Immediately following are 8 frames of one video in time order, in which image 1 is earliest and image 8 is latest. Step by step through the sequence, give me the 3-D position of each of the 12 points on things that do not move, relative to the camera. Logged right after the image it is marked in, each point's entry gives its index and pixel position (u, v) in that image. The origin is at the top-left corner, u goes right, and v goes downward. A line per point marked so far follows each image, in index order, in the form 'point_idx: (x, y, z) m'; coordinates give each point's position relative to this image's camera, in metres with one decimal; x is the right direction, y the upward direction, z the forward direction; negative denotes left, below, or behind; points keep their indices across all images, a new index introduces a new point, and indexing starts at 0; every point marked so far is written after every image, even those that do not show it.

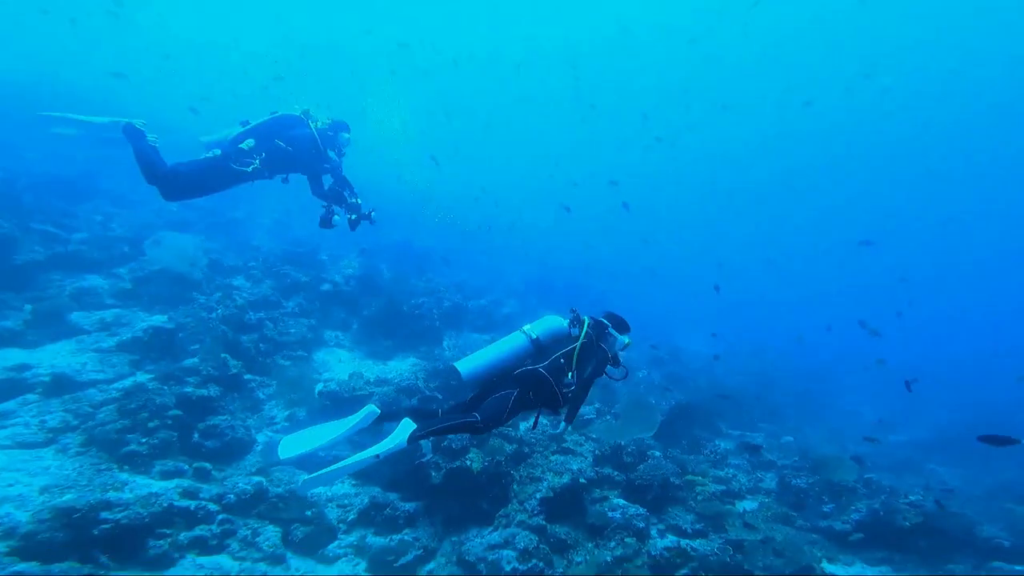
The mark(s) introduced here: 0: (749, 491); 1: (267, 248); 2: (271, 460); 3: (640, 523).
0: (+4.5, -3.9, +8.7) m
1: (-8.3, +1.3, +15.7) m
2: (-3.4, -2.5, +6.5) m
3: (+1.9, -3.4, +6.7) m
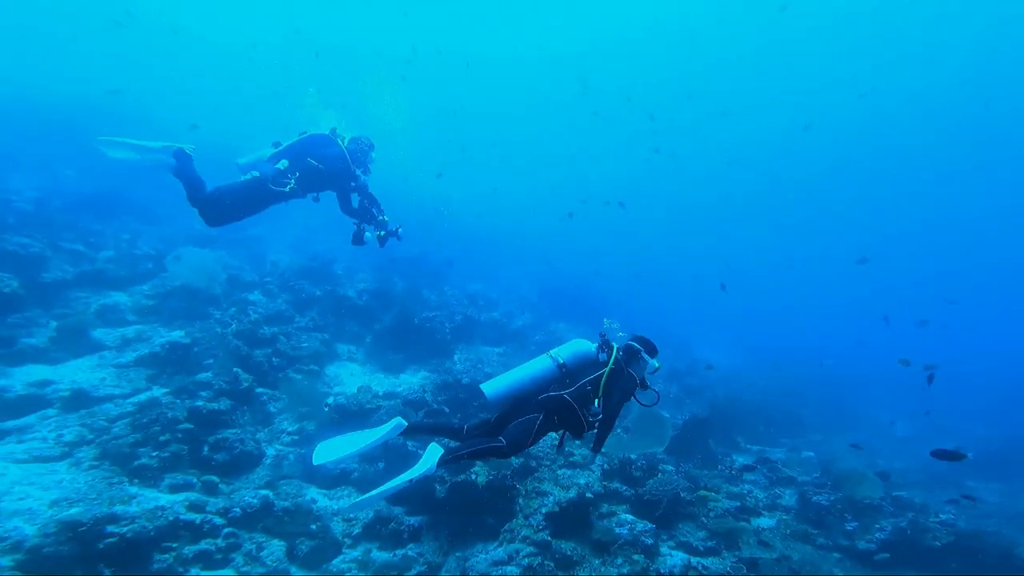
0: (+4.7, -4.0, +8.5) m
1: (-8.0, +0.8, +16.0) m
2: (-3.3, -2.7, +6.6) m
3: (+2.0, -3.6, +6.6) m
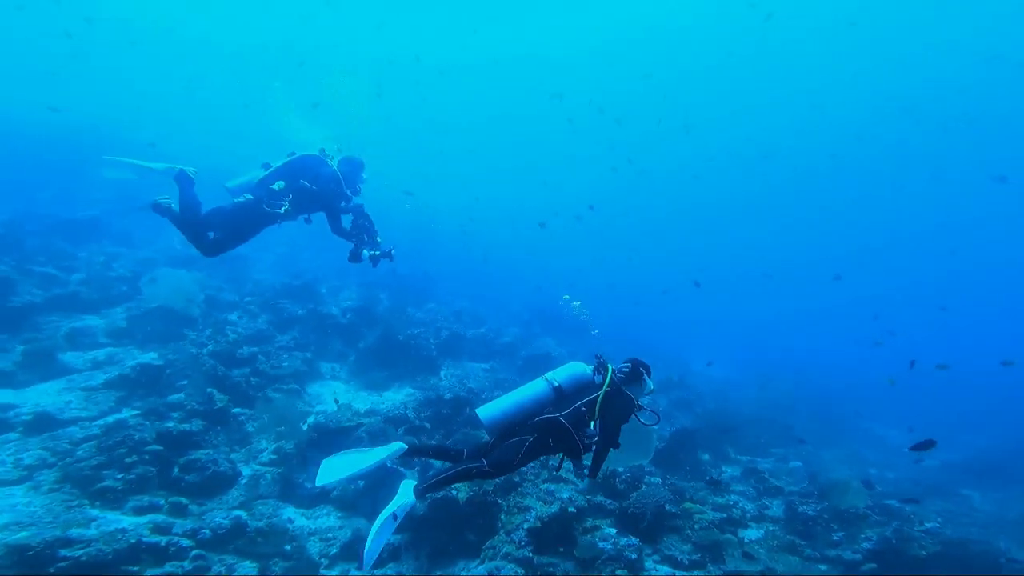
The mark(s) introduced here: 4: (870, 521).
0: (+4.4, -4.2, +8.4) m
1: (-8.4, +0.2, +15.9) m
2: (-3.6, -2.9, +6.5) m
3: (+1.7, -3.7, +6.5) m
4: (+6.2, -4.0, +7.9) m
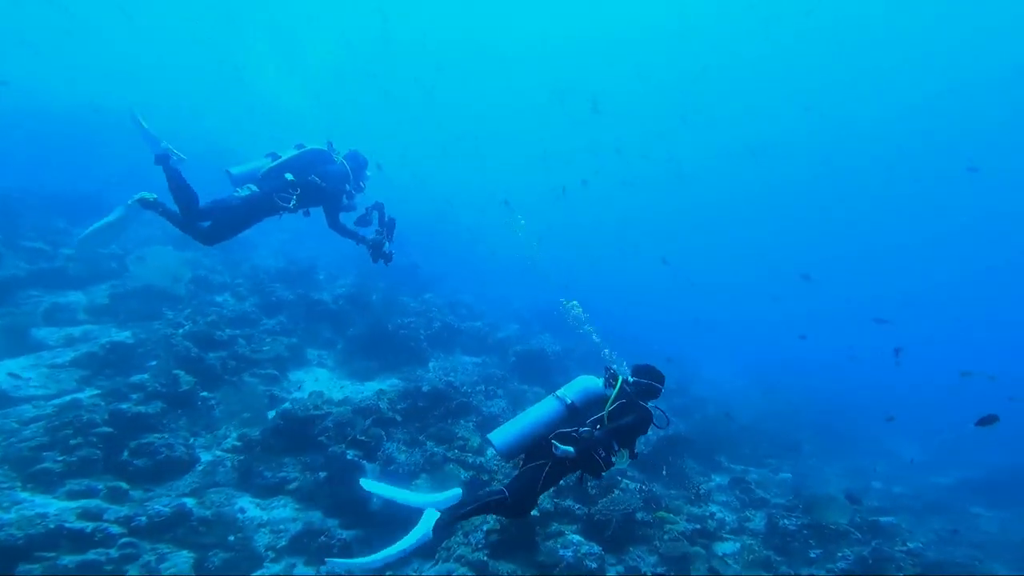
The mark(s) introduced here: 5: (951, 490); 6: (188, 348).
0: (+3.8, -4.3, +8.0) m
1: (-8.6, +0.7, +15.9) m
2: (-4.2, -2.7, +6.4) m
3: (+1.1, -3.7, +6.2) m
4: (+5.6, -4.1, +7.5) m
5: (+14.9, -6.9, +15.7) m
6: (-5.8, -1.1, +8.3) m
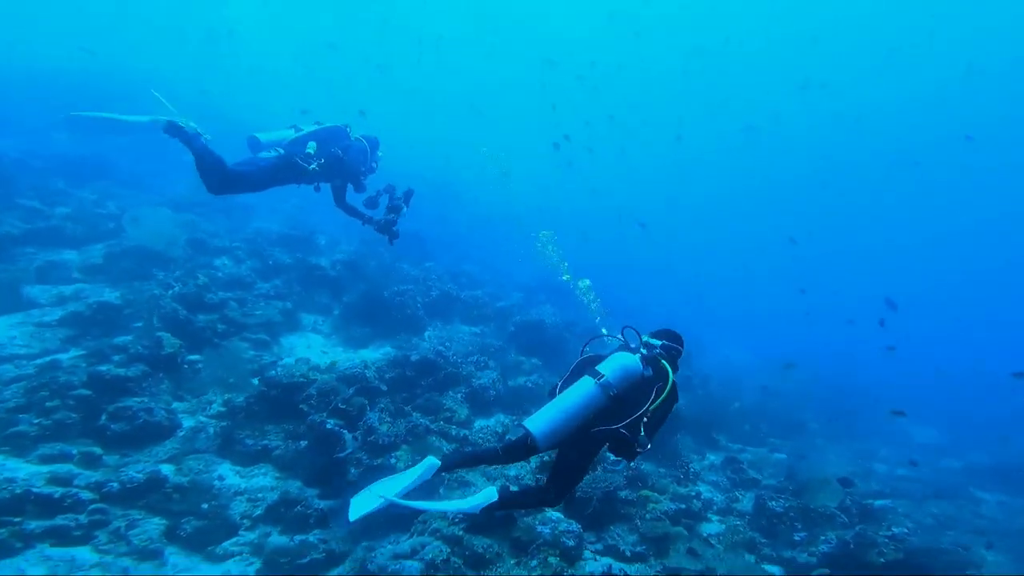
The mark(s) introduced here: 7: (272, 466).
0: (+3.5, -3.9, +7.9) m
1: (-8.5, +2.0, +15.8) m
2: (-4.5, -2.2, +6.4) m
3: (+0.8, -3.4, +6.2) m
4: (+5.3, -3.8, +7.4) m
5: (+14.8, -6.2, +15.5) m
6: (-6.0, -0.4, +8.2) m
7: (-3.5, -2.6, +6.8) m
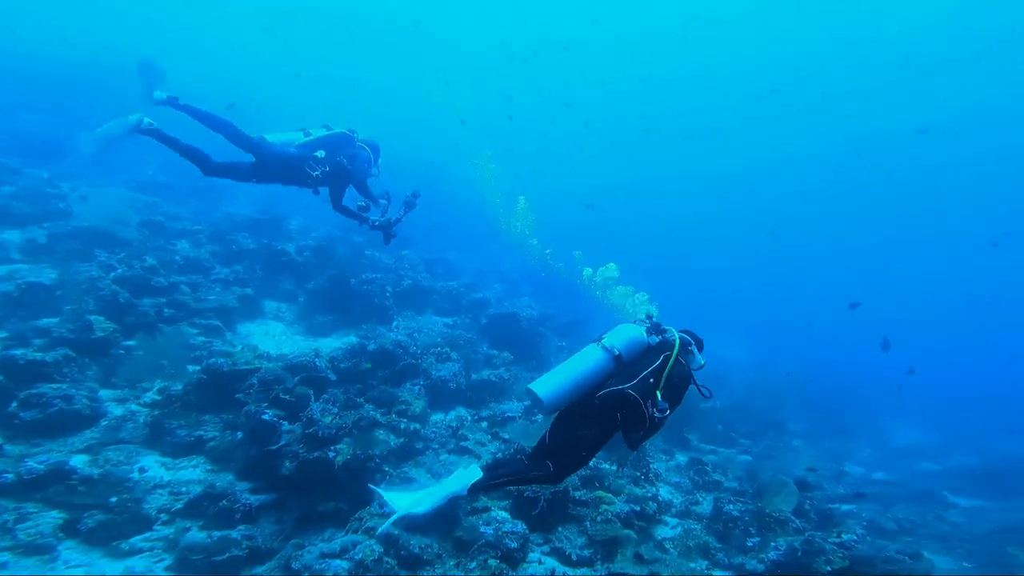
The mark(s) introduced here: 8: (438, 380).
0: (+2.7, -3.8, +7.7) m
1: (-9.3, +2.5, +15.3) m
2: (-5.3, -2.0, +6.0) m
3: (0.0, -3.3, +5.9) m
4: (+4.5, -3.7, +7.1) m
5: (+13.8, -6.3, +15.4) m
6: (-6.7, -0.1, +7.8) m
7: (-4.3, -2.4, +6.4) m
8: (-1.5, -1.9, +9.4) m
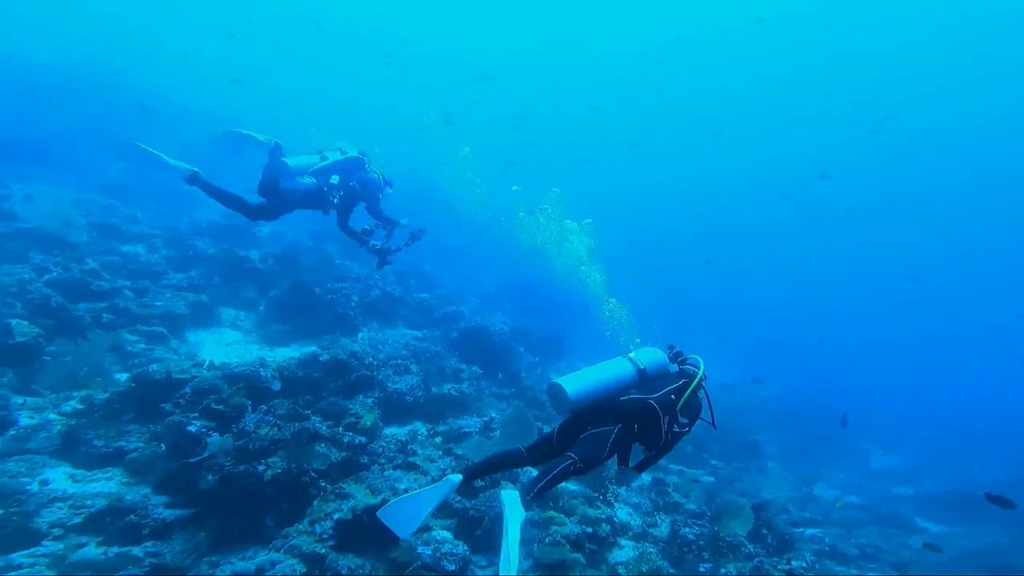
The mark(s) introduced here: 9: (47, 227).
0: (+1.9, -4.0, +7.3) m
1: (-10.1, +2.2, +14.9) m
2: (-6.0, -1.9, +5.5) m
3: (-0.8, -3.3, +5.5) m
4: (+3.6, -3.9, +6.8) m
5: (+12.8, -7.1, +15.2) m
6: (-7.5, -0.1, +7.4) m
7: (-5.1, -2.3, +6.0) m
8: (-2.3, -2.1, +9.0) m
9: (-10.1, +1.4, +10.0) m
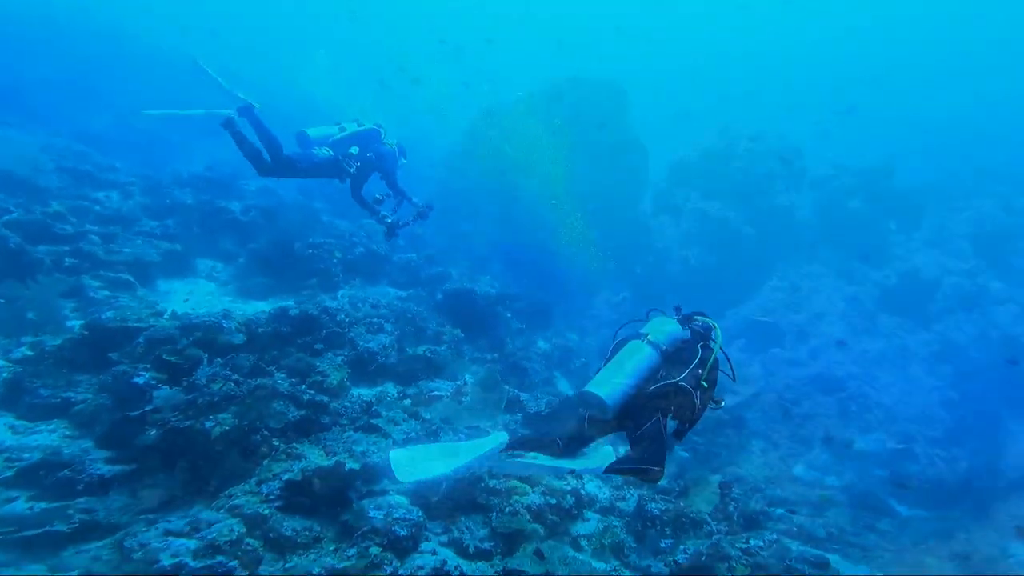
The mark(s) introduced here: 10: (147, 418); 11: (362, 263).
0: (+1.3, -3.4, +7.1) m
1: (-10.3, +3.7, +14.4) m
2: (-6.5, -1.2, +5.3) m
3: (-1.4, -2.8, +5.3) m
4: (+3.1, -3.5, +6.6) m
5: (+12.2, -6.4, +15.1) m
6: (-7.9, +0.8, +7.0) m
7: (-5.6, -1.6, +5.7) m
8: (-2.8, -1.3, +8.7) m
9: (-10.4, +2.6, +9.5) m
10: (-4.4, -1.6, +5.5) m
11: (-4.3, +0.7, +13.3) m
